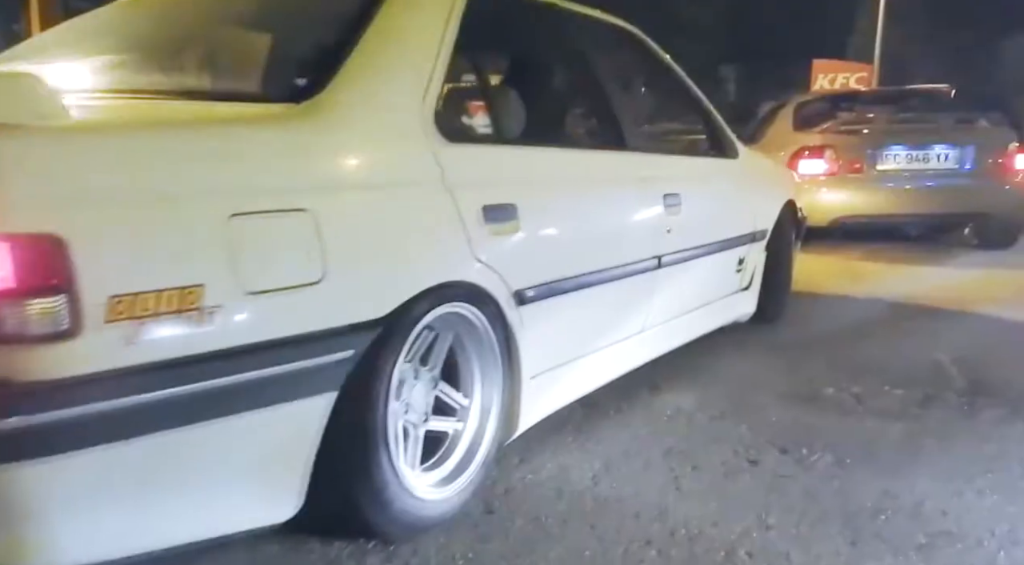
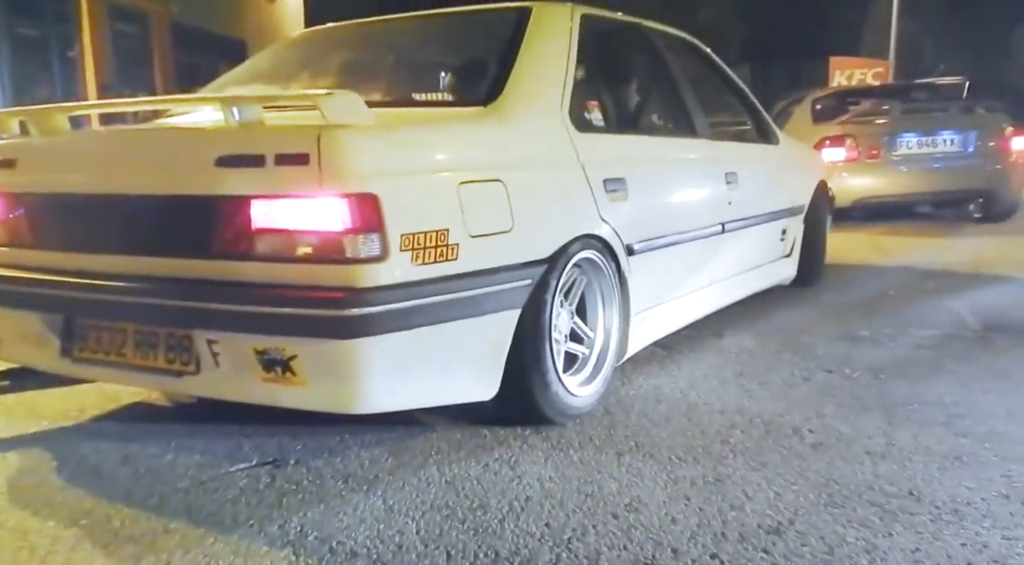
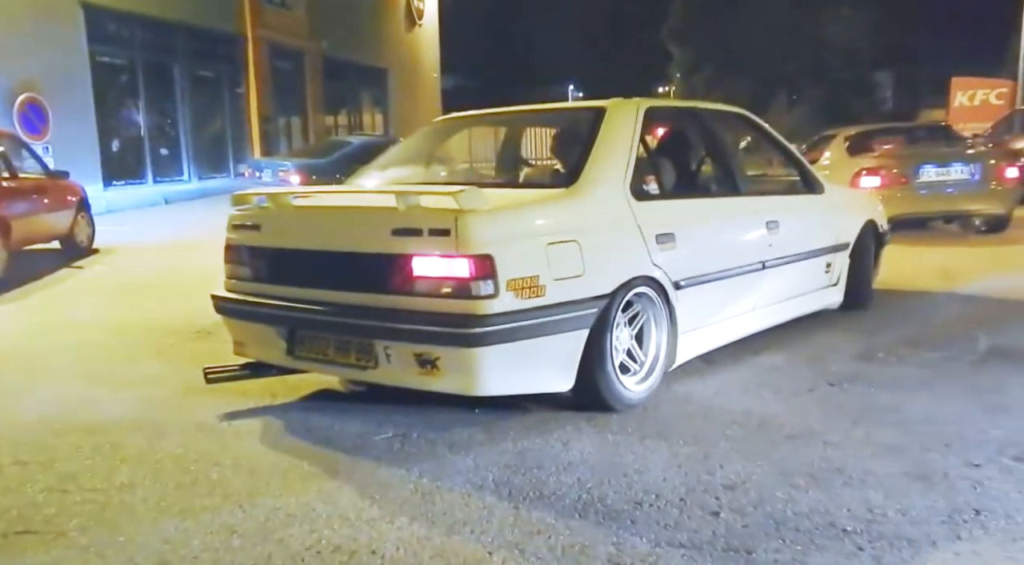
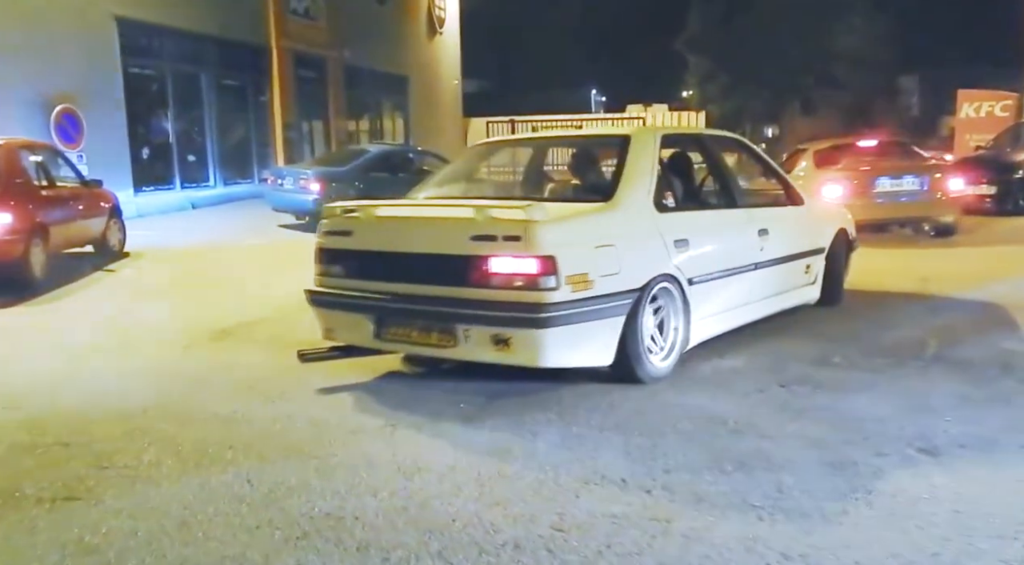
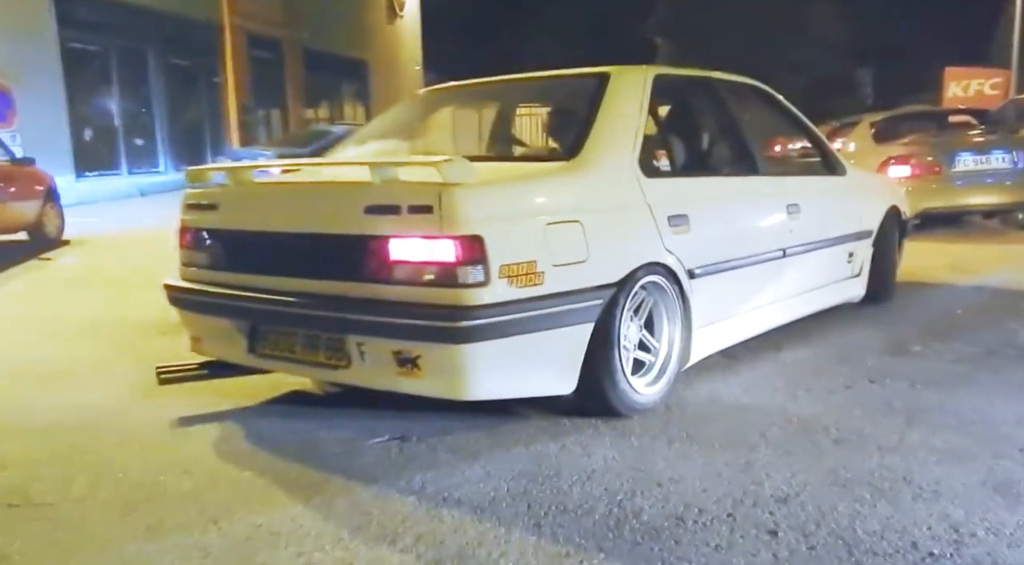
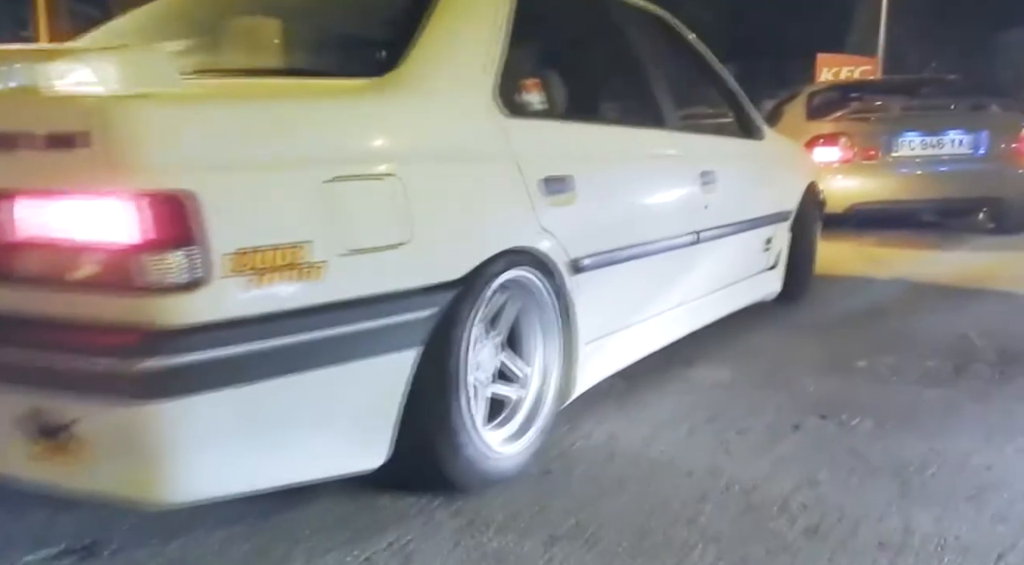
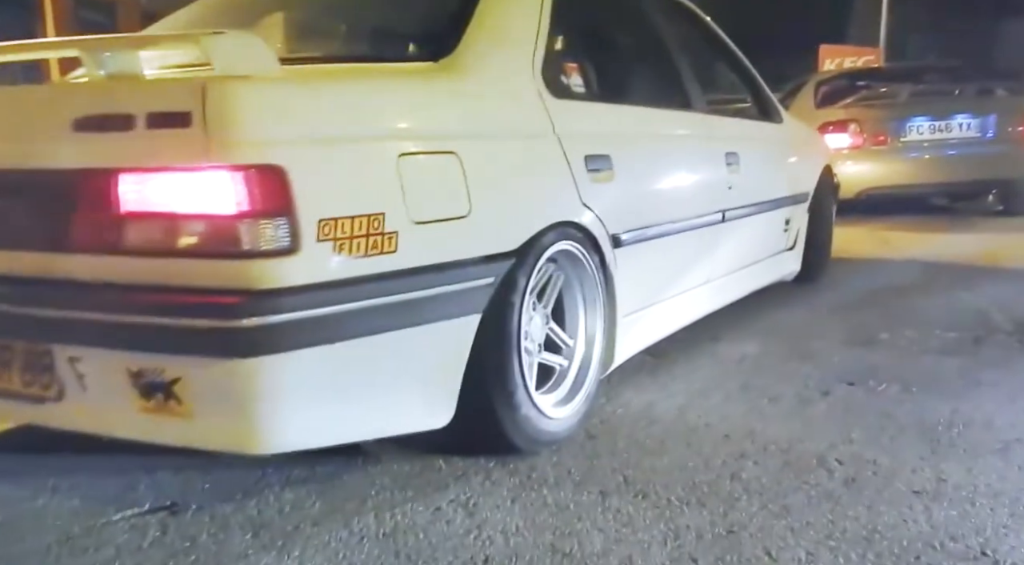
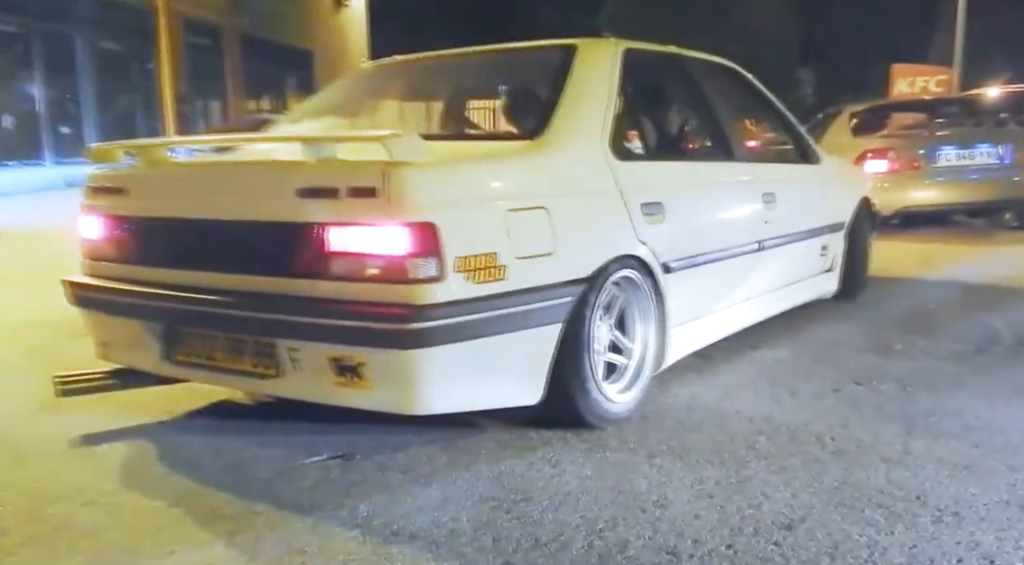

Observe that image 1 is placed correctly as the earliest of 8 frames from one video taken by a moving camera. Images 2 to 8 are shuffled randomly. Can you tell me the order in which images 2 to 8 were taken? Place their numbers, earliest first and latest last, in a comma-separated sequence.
6, 7, 2, 8, 5, 3, 4
